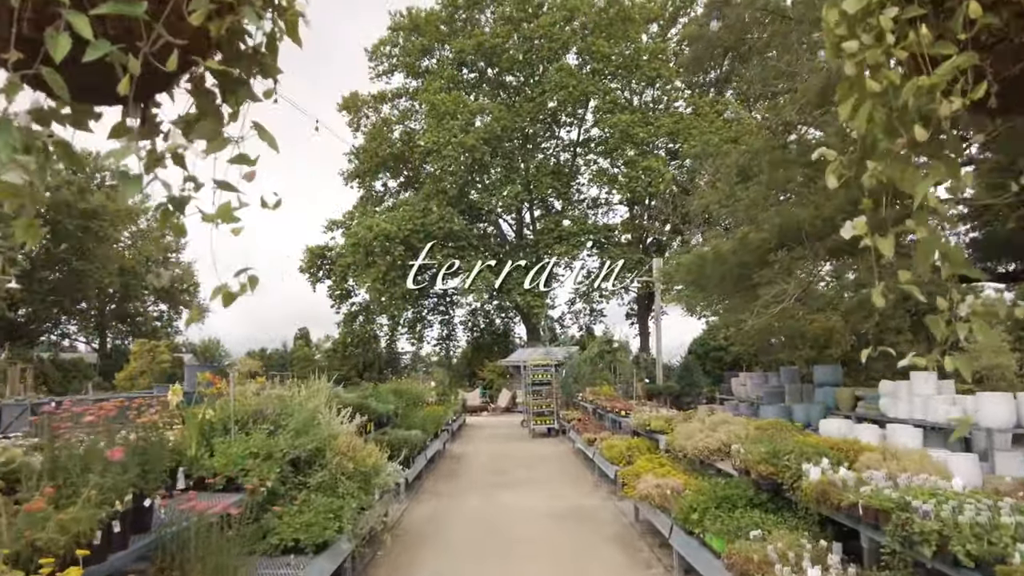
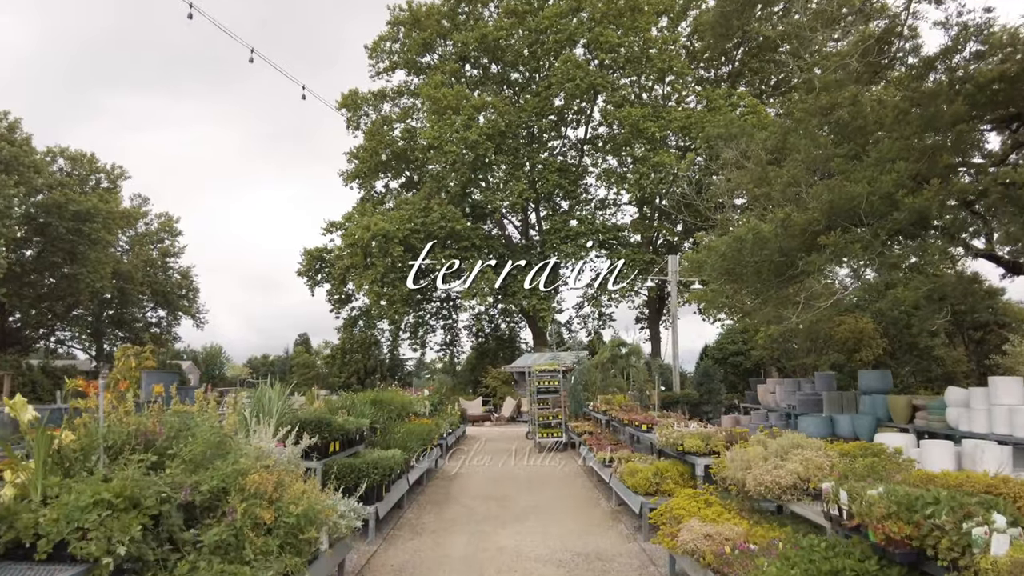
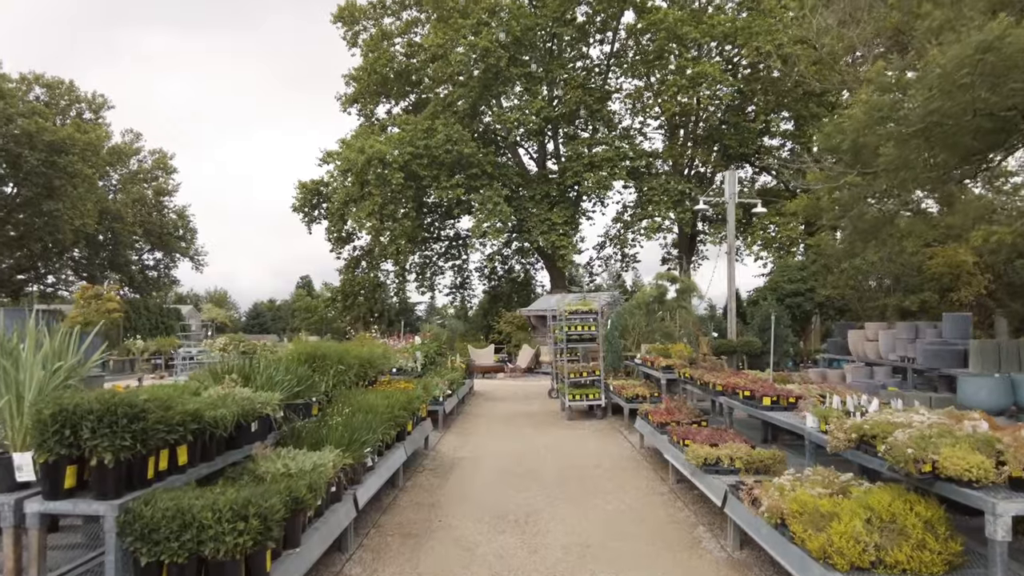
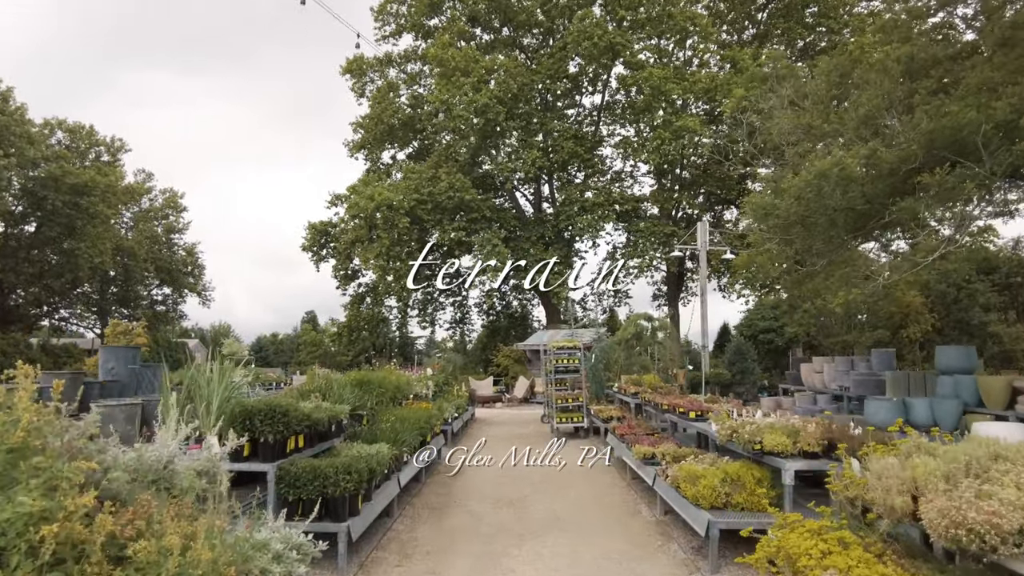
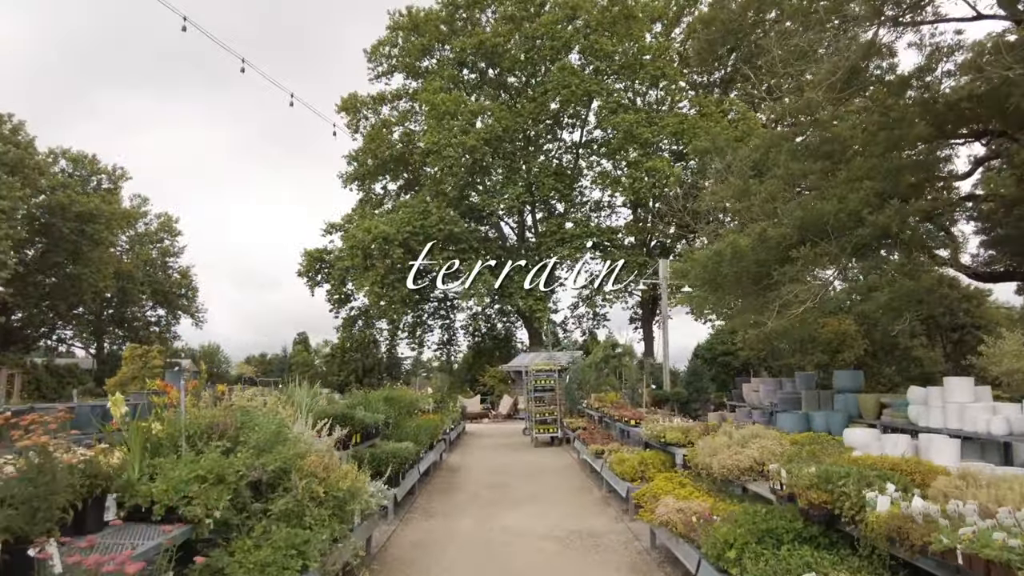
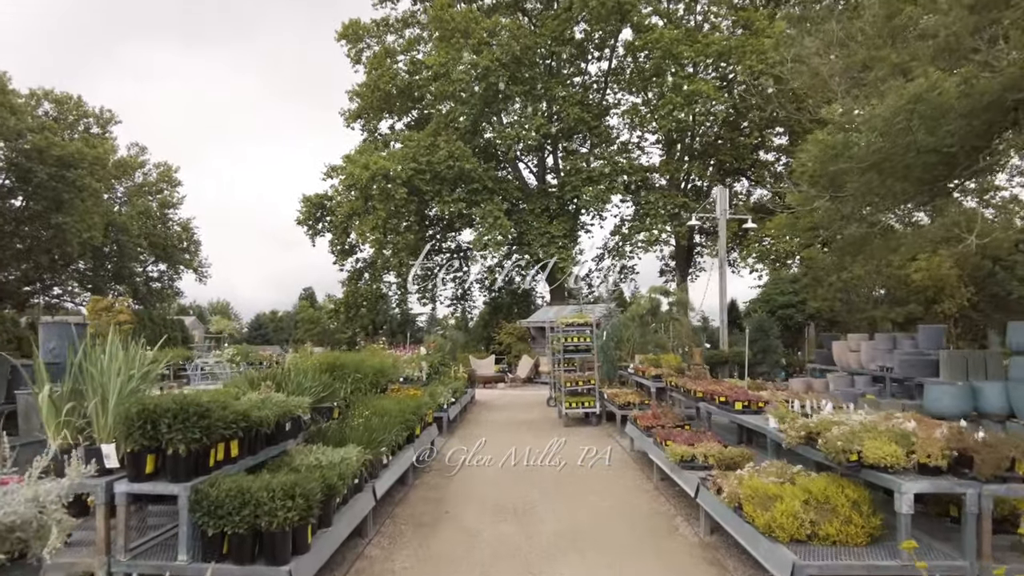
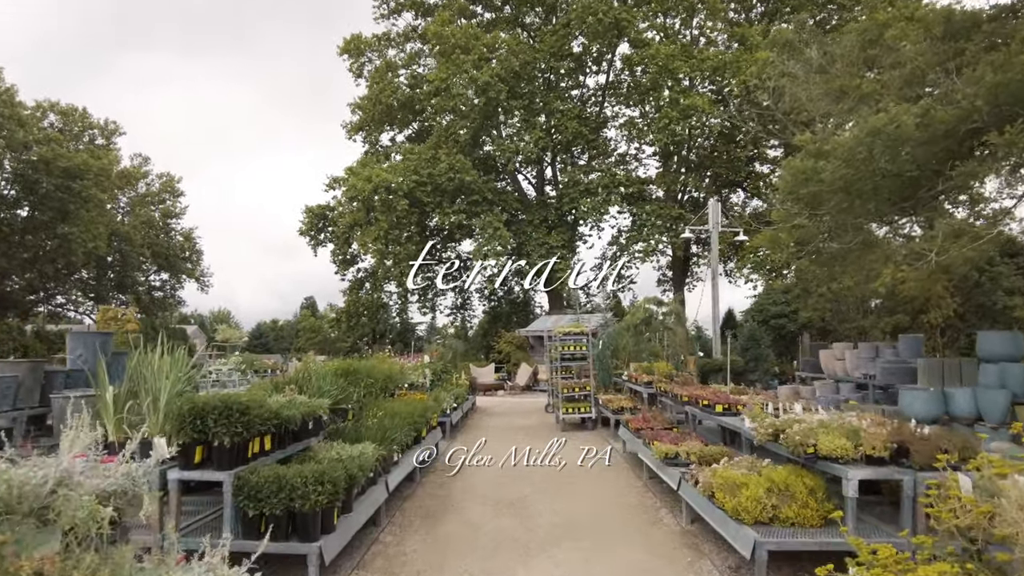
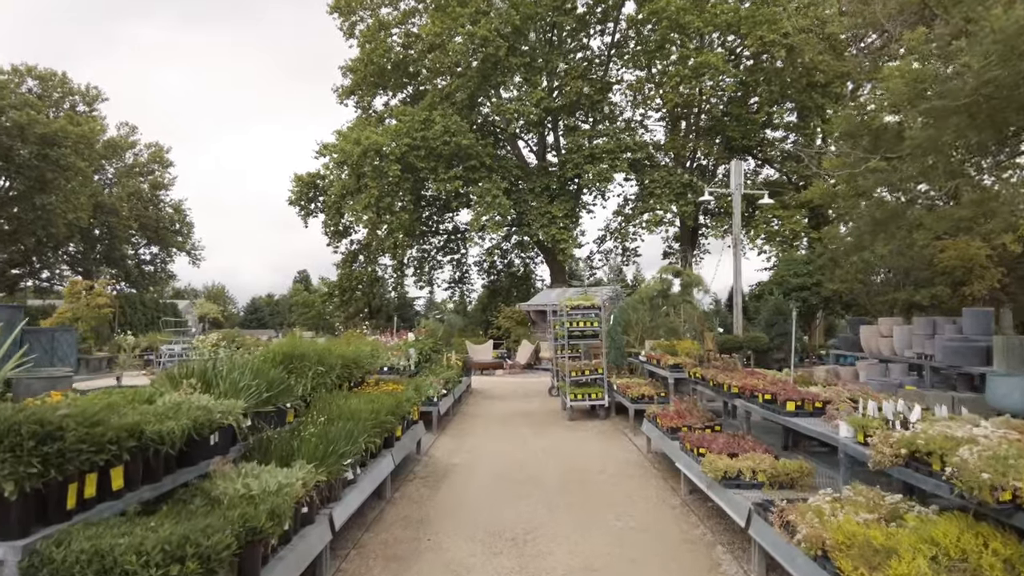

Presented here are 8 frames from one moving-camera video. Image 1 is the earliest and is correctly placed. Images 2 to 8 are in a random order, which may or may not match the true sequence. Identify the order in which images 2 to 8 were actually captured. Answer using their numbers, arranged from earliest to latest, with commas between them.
5, 2, 4, 7, 6, 3, 8
